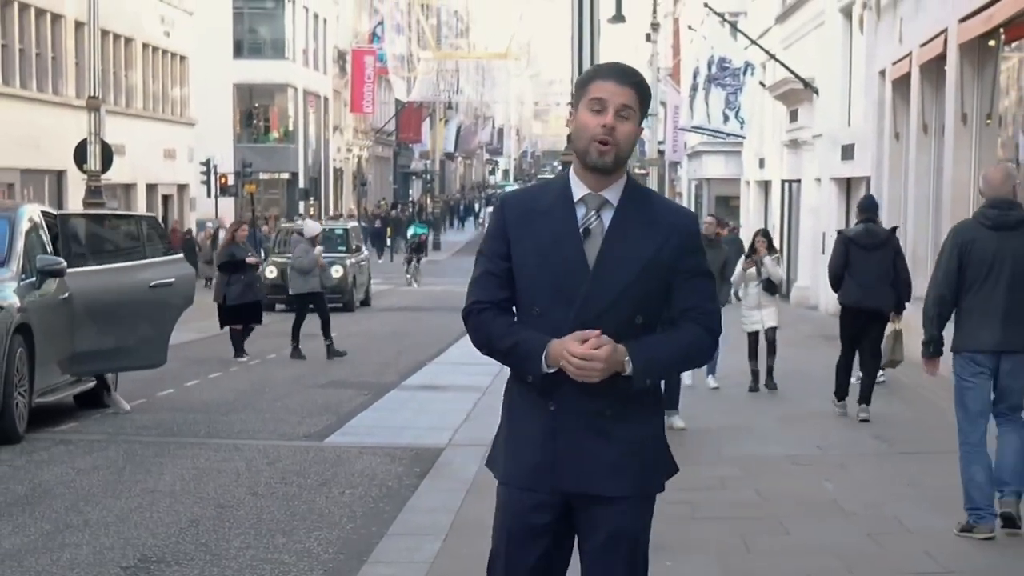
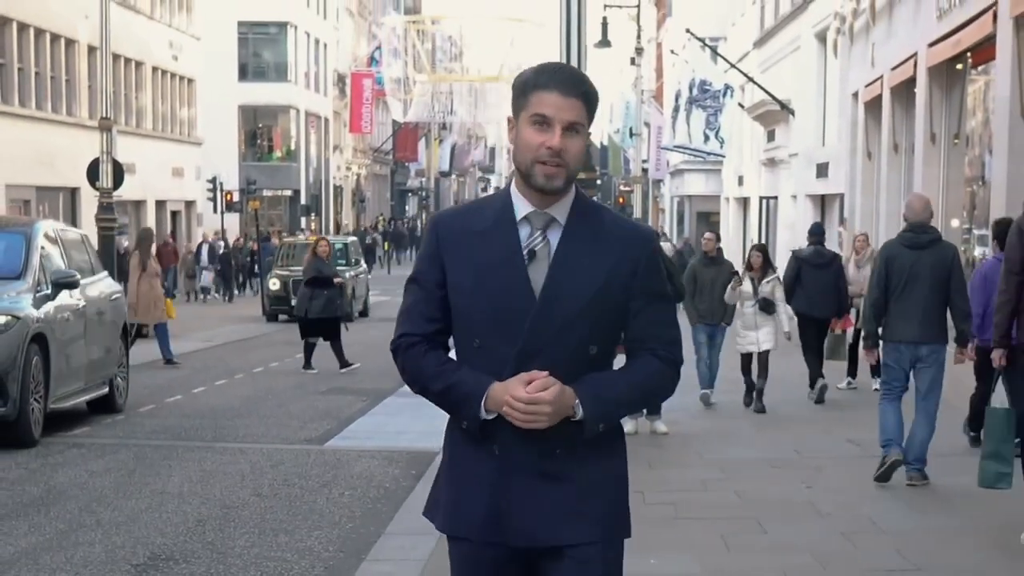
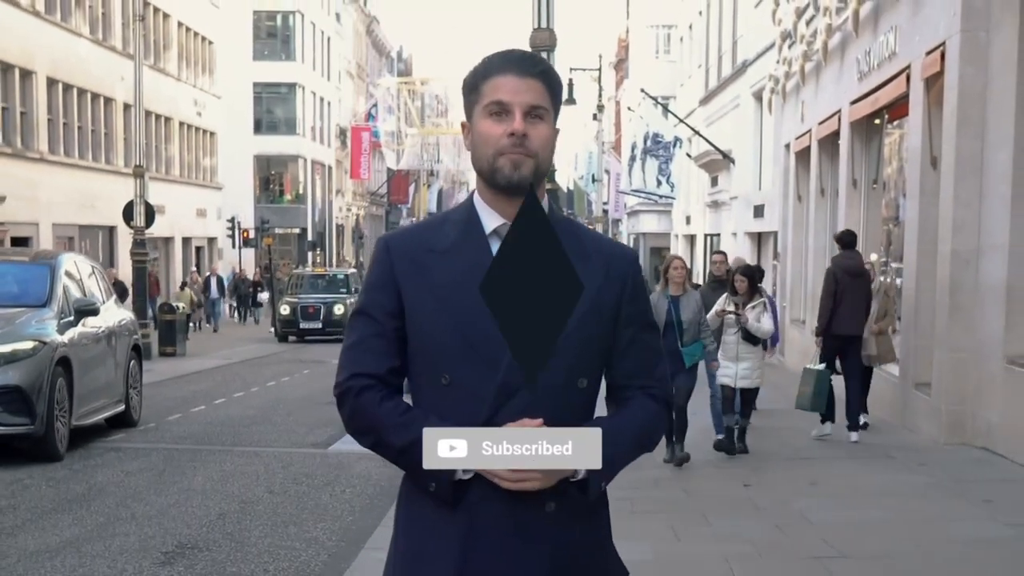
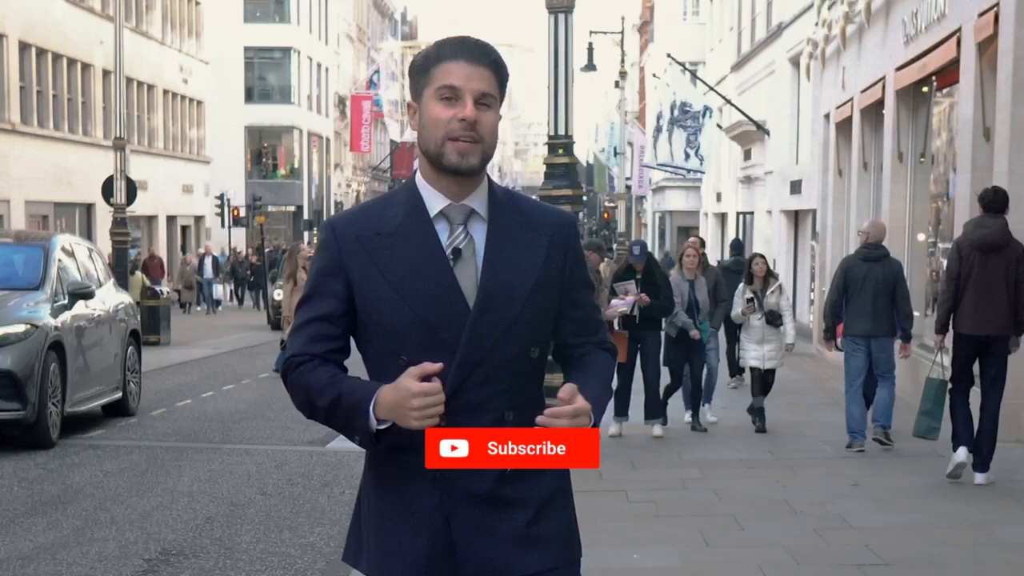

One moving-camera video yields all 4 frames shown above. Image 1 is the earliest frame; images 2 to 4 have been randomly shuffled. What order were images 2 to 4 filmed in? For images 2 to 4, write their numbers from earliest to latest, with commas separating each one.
2, 4, 3
